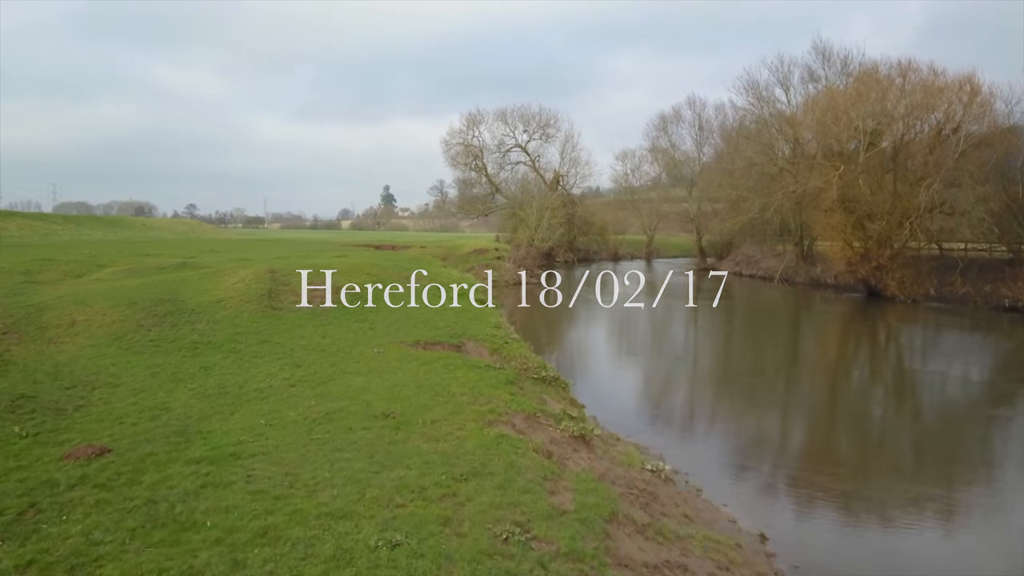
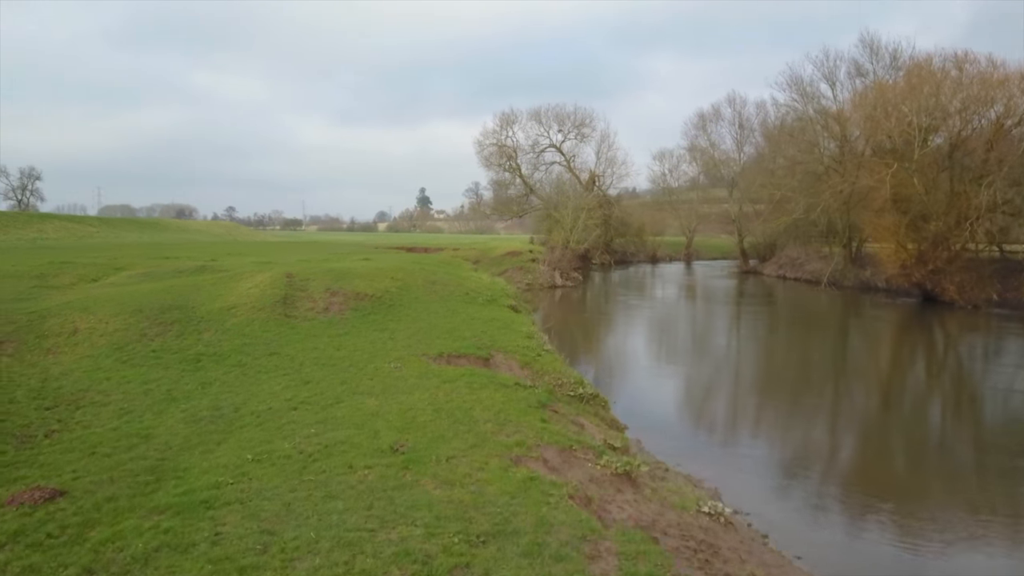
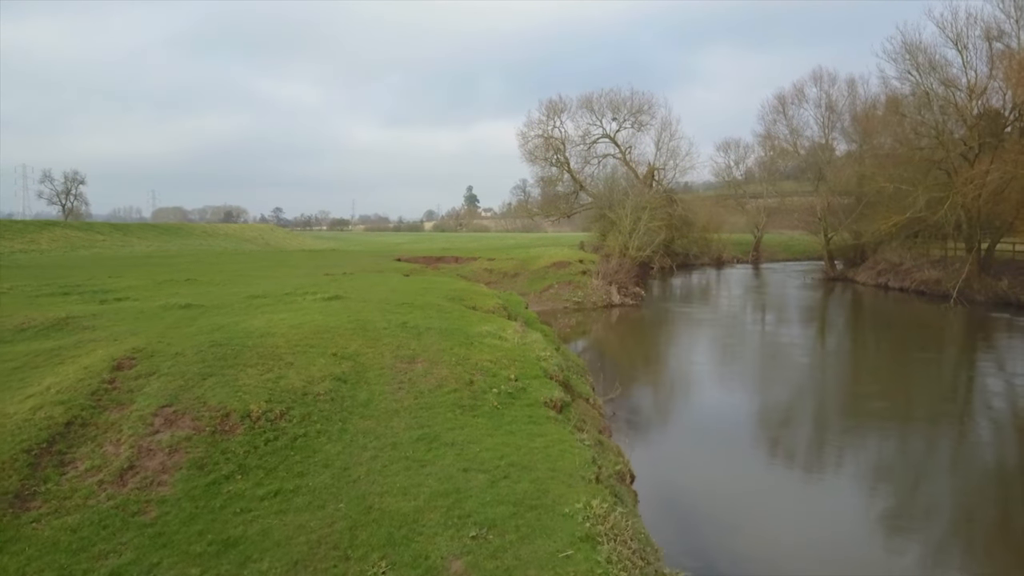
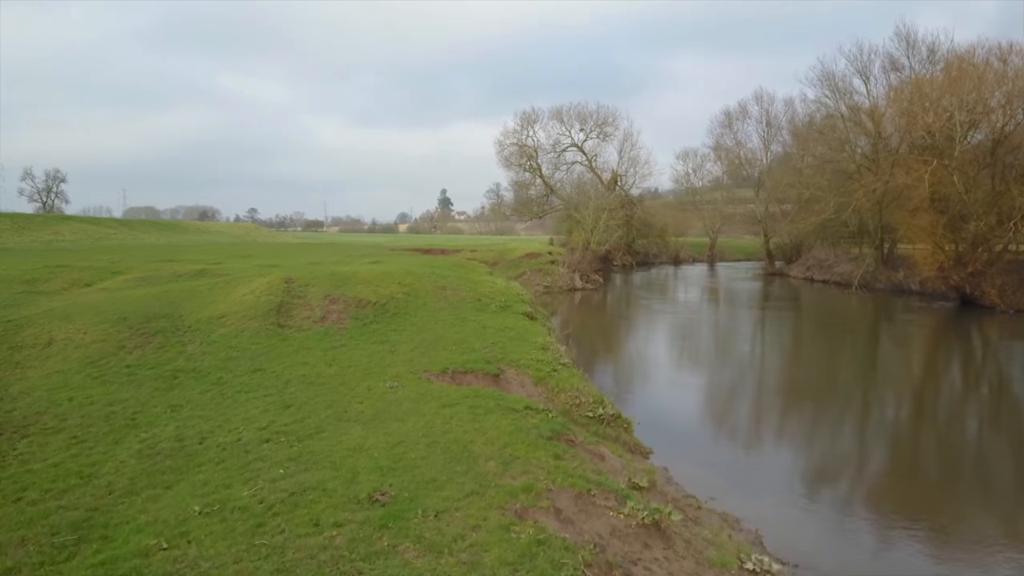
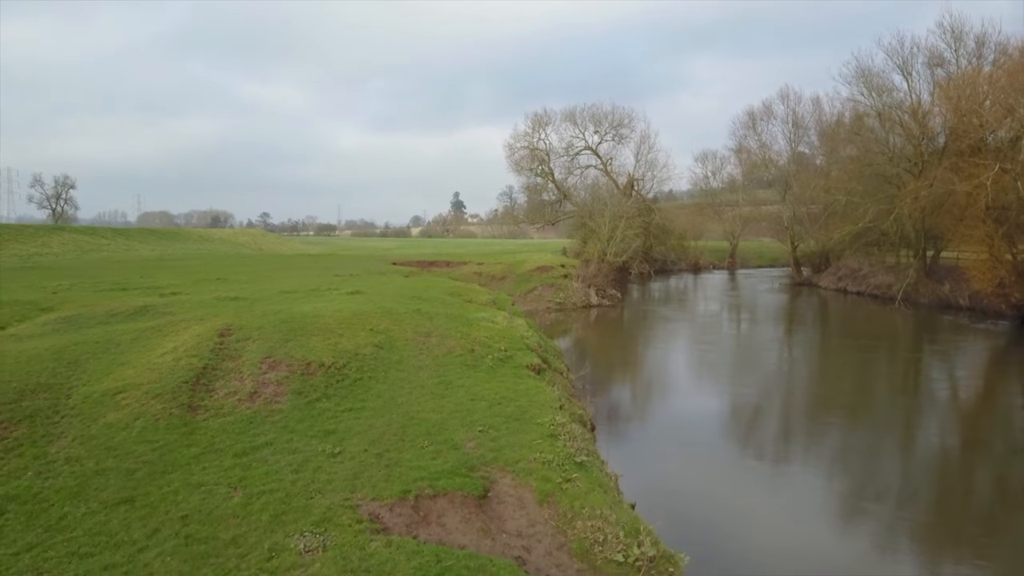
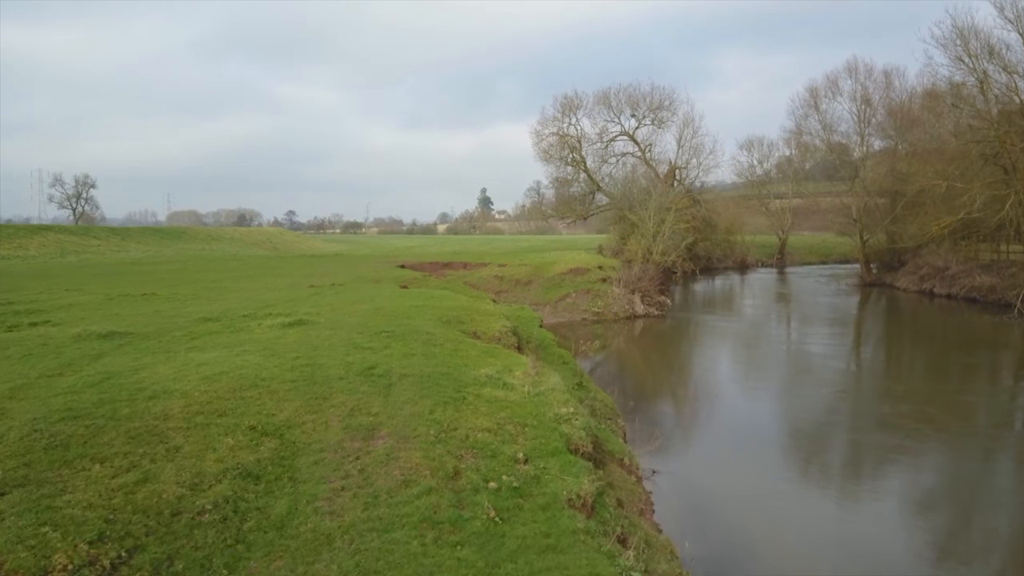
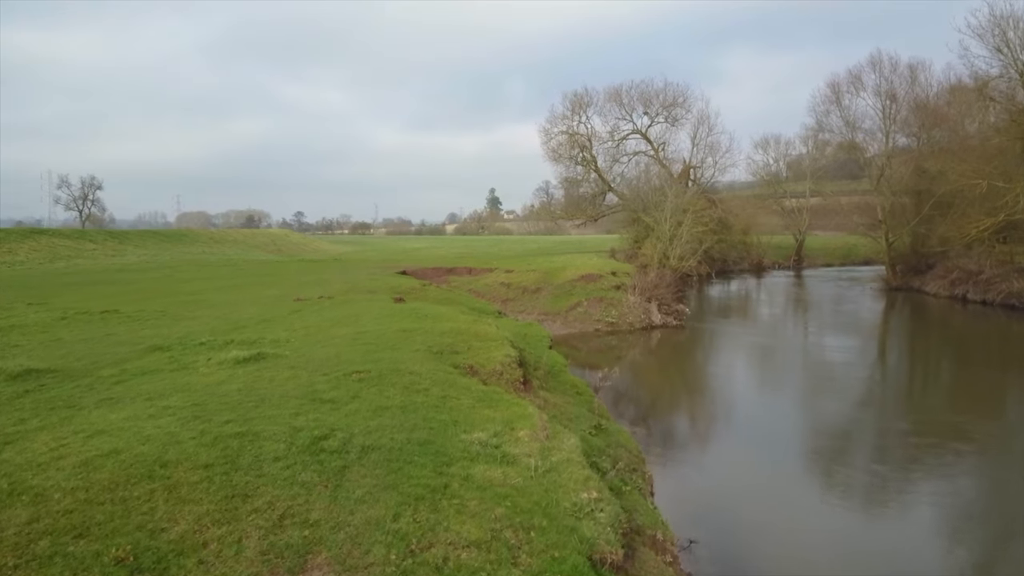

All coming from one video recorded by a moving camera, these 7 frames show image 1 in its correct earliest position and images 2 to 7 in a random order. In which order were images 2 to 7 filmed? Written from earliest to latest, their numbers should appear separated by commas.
2, 4, 5, 3, 6, 7
